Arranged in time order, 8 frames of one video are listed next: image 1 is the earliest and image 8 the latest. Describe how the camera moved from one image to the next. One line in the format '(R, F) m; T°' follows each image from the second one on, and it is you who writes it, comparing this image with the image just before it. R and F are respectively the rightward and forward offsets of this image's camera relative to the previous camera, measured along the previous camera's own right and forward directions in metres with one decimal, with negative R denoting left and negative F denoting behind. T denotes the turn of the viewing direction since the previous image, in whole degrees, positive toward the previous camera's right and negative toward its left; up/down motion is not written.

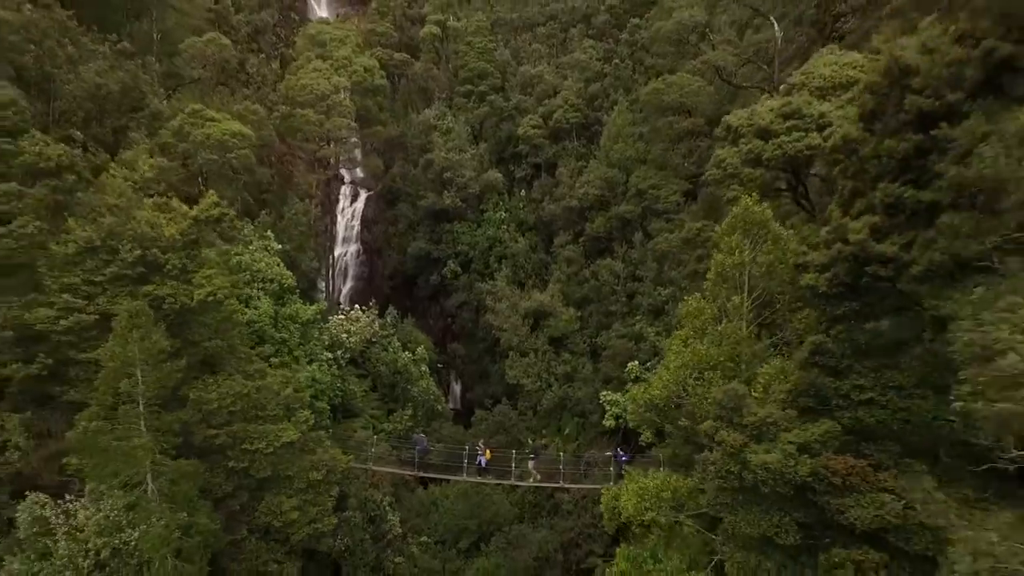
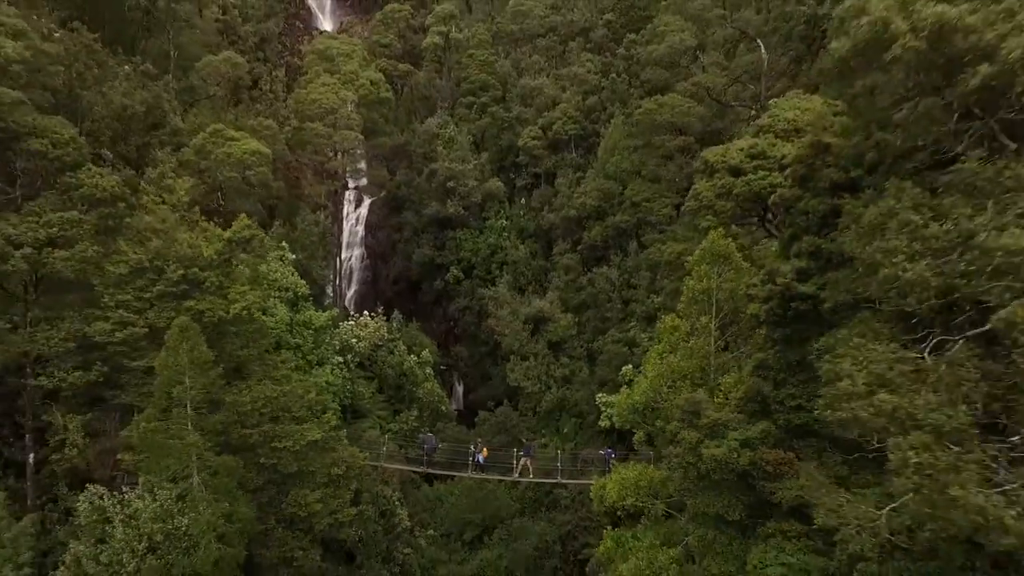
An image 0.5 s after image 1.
(0.0, -0.9) m; 0°
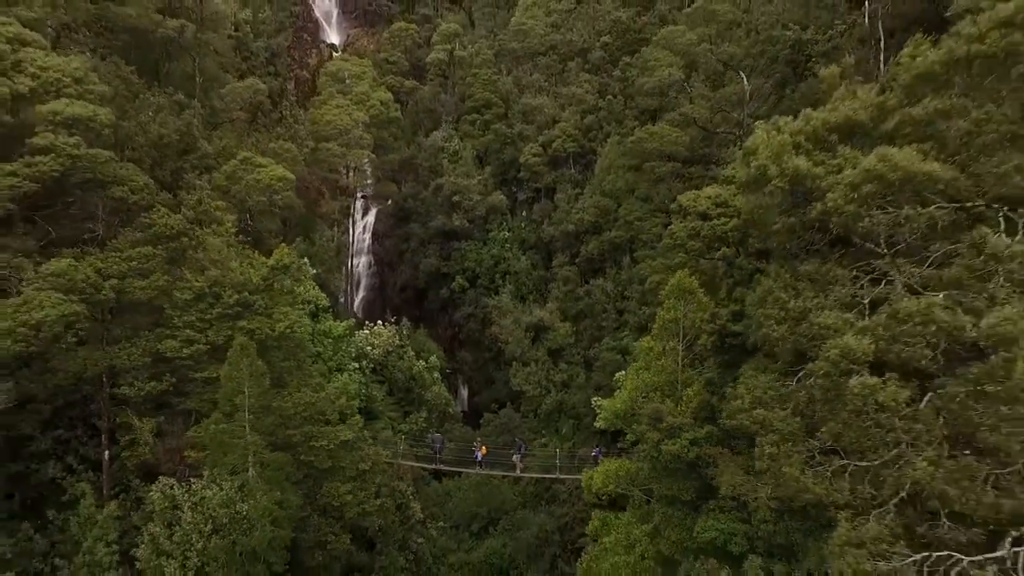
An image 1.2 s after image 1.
(-0.1, -1.5) m; 0°
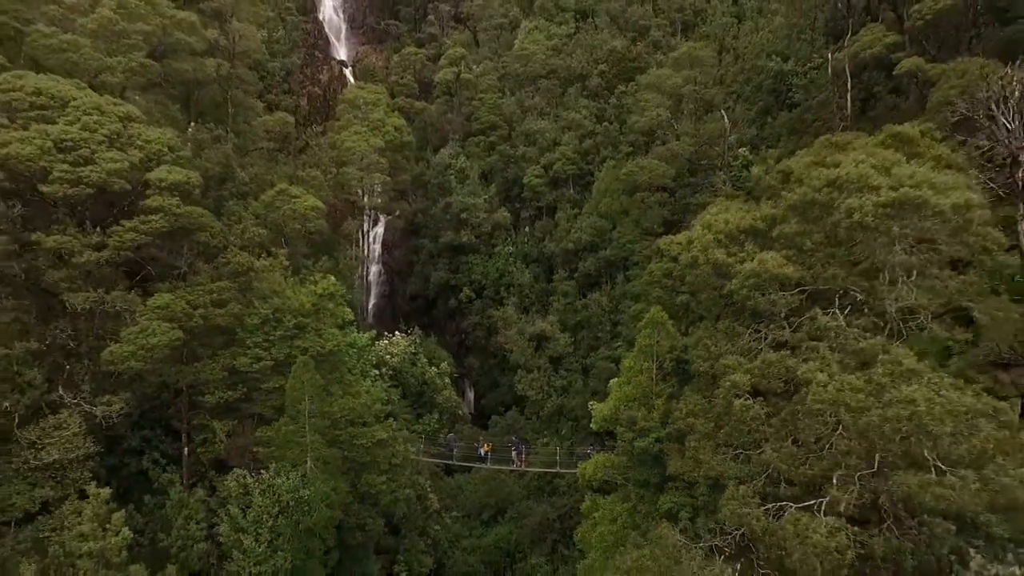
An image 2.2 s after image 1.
(-0.2, -2.1) m; 0°
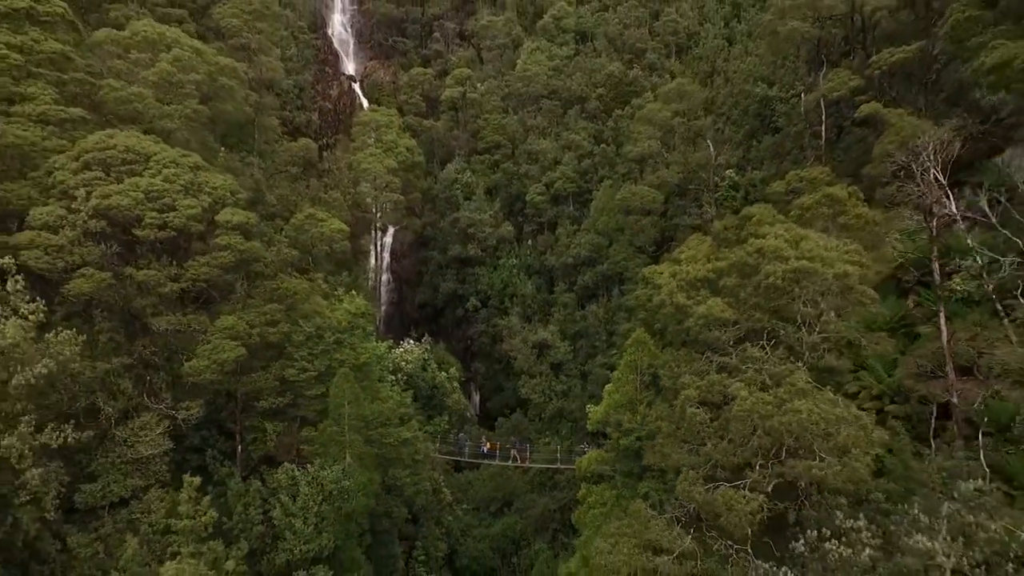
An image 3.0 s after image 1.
(-0.1, -2.0) m; 0°
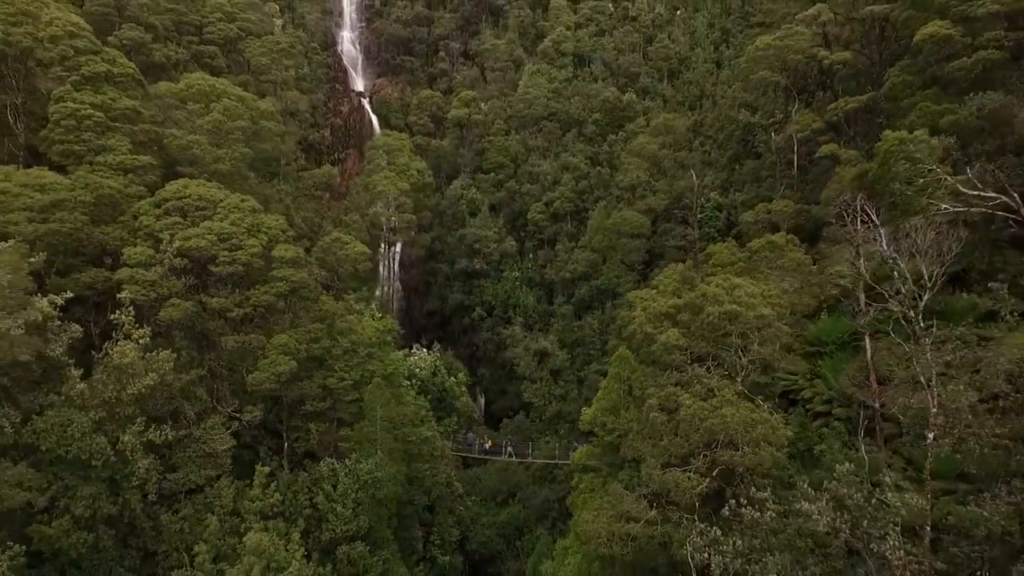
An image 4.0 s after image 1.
(-0.1, -2.5) m; 0°
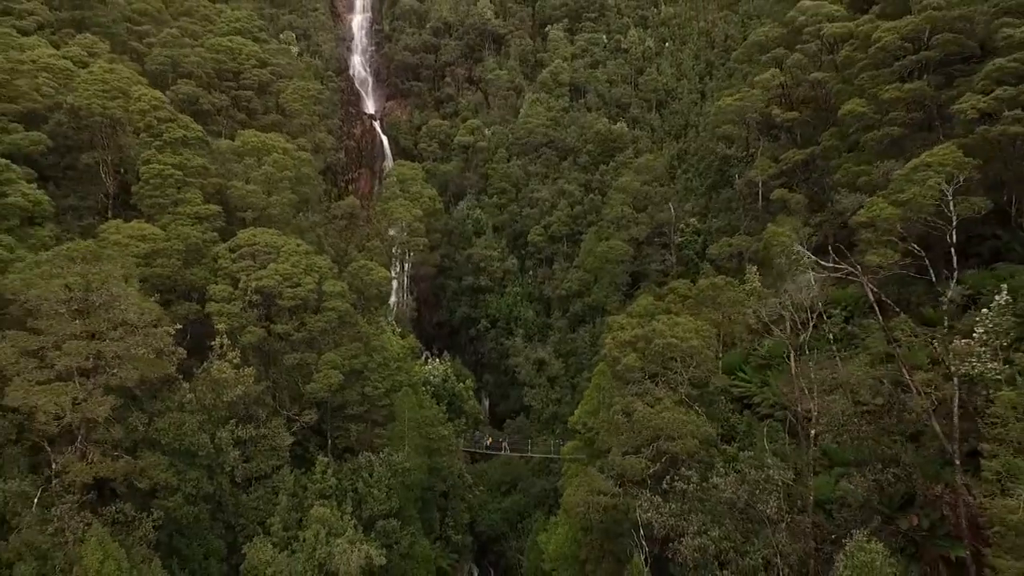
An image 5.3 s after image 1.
(0.0, -3.7) m; 0°
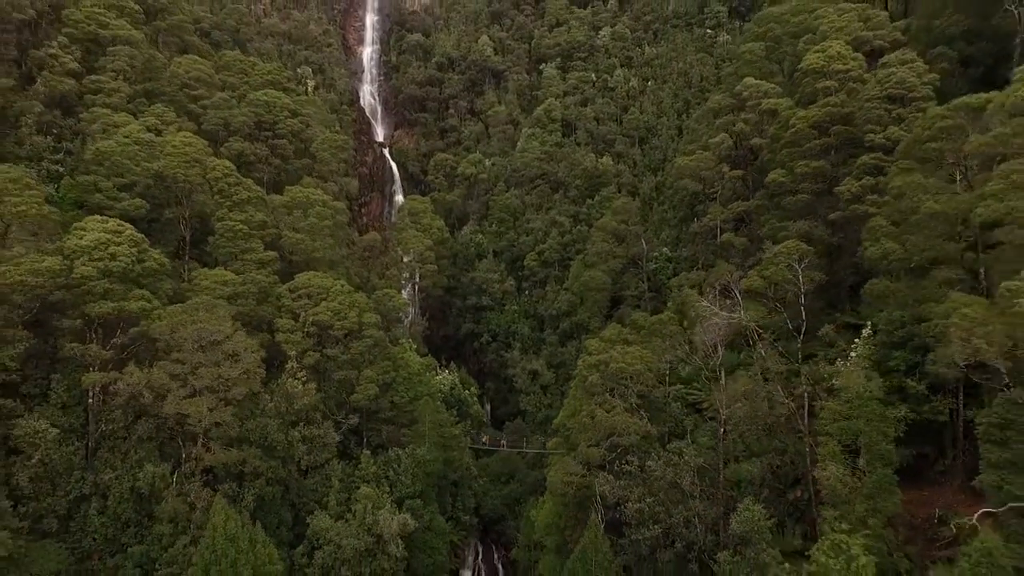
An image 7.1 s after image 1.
(+0.1, -5.3) m; 0°
